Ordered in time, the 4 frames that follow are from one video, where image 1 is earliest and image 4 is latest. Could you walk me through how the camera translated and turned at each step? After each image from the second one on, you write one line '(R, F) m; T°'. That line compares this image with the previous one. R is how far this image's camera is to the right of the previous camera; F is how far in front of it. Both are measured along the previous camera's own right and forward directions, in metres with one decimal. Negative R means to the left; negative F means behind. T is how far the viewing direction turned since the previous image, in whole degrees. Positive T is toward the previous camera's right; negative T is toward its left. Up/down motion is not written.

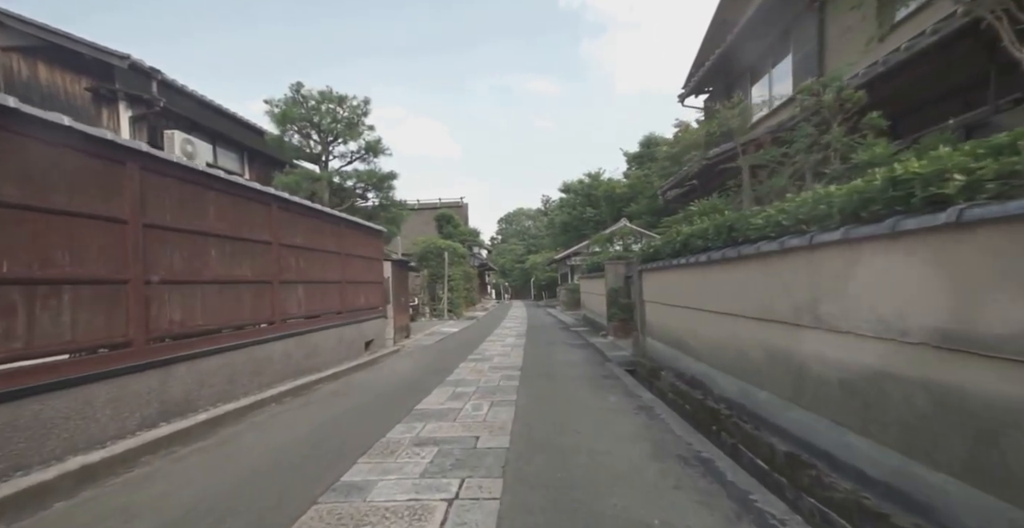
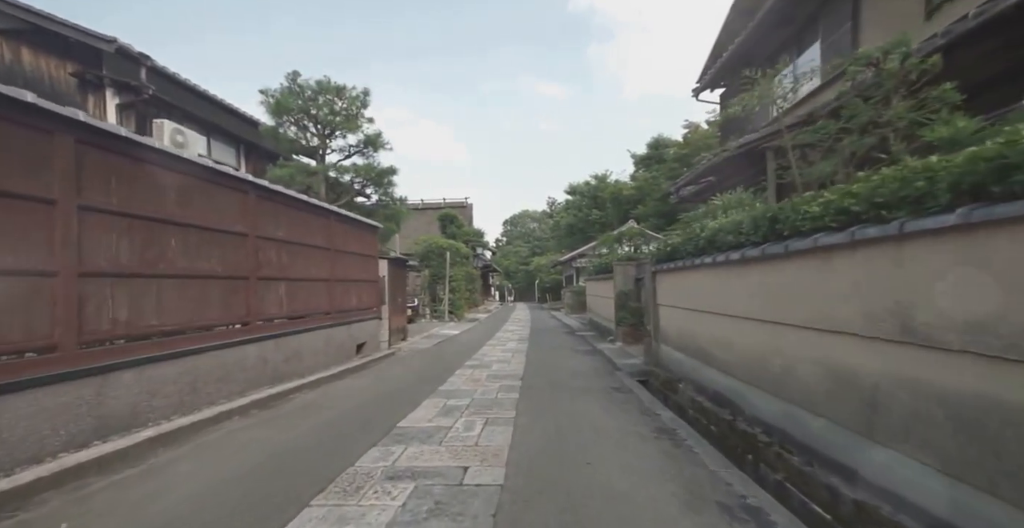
(0.0, +0.6) m; -1°
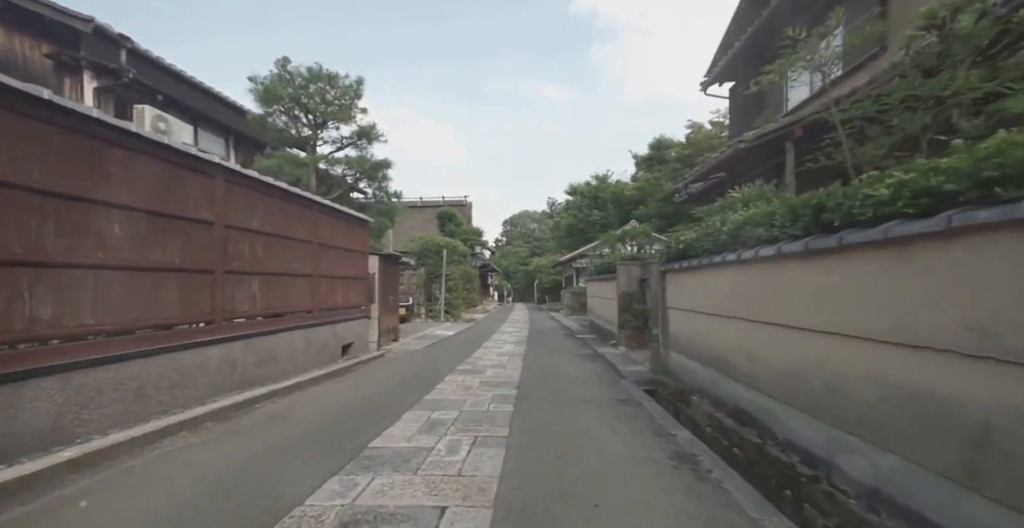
(0.0, +0.6) m; 0°
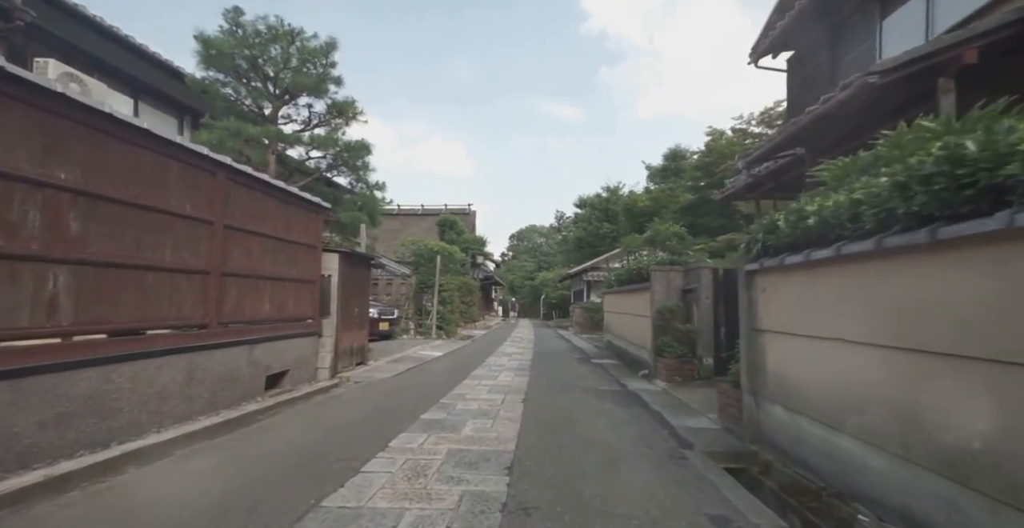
(+0.1, +2.5) m; -1°
